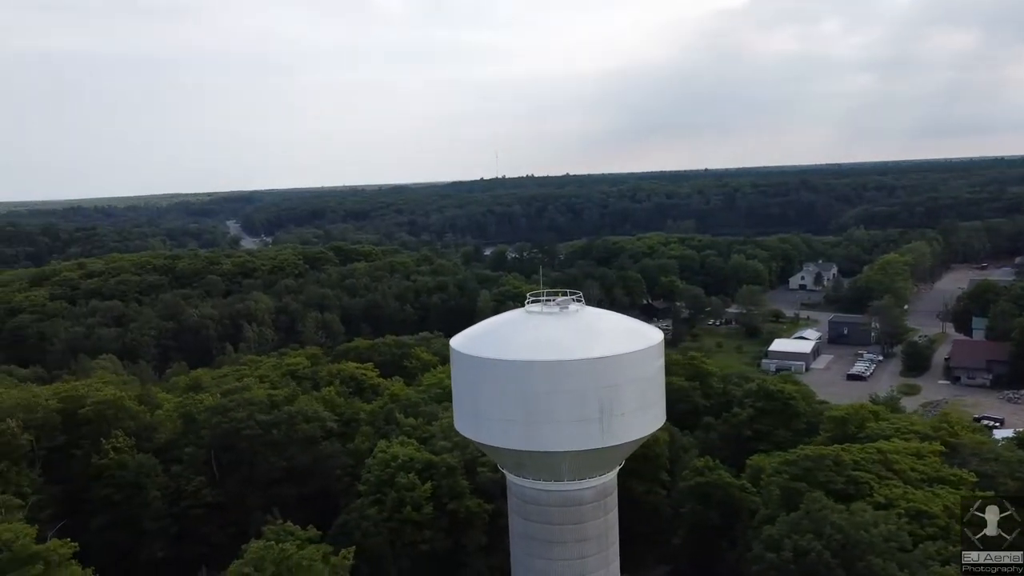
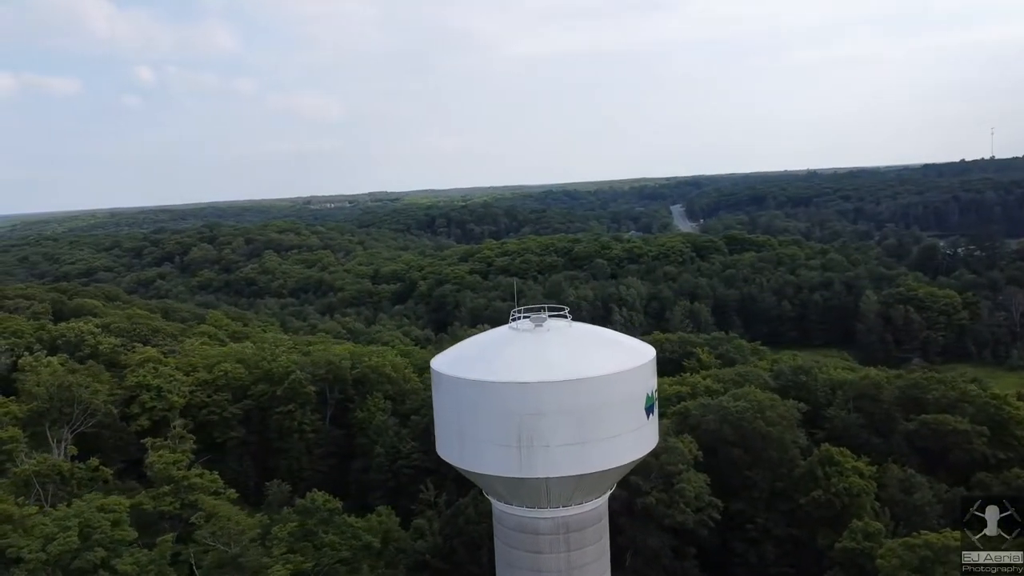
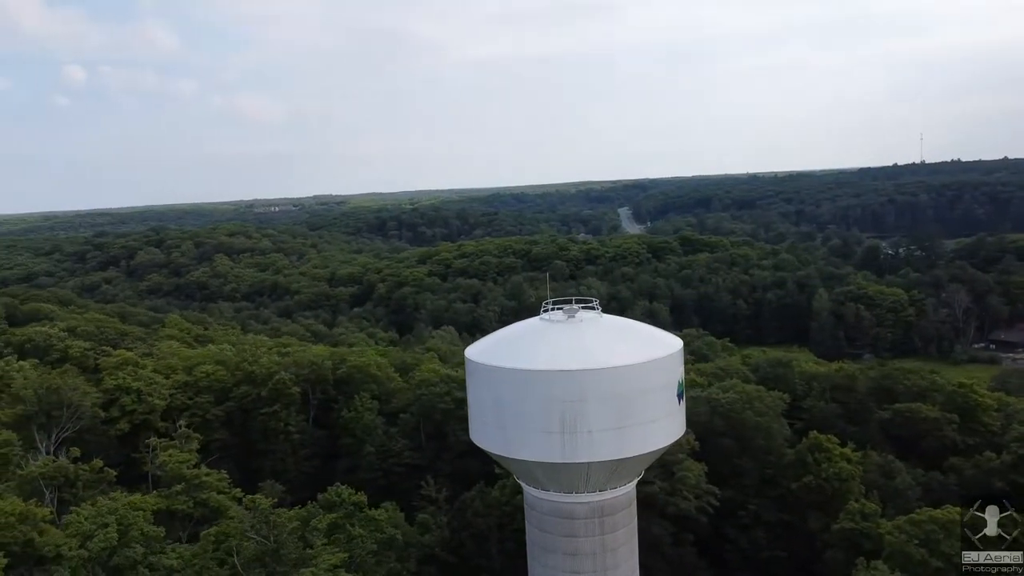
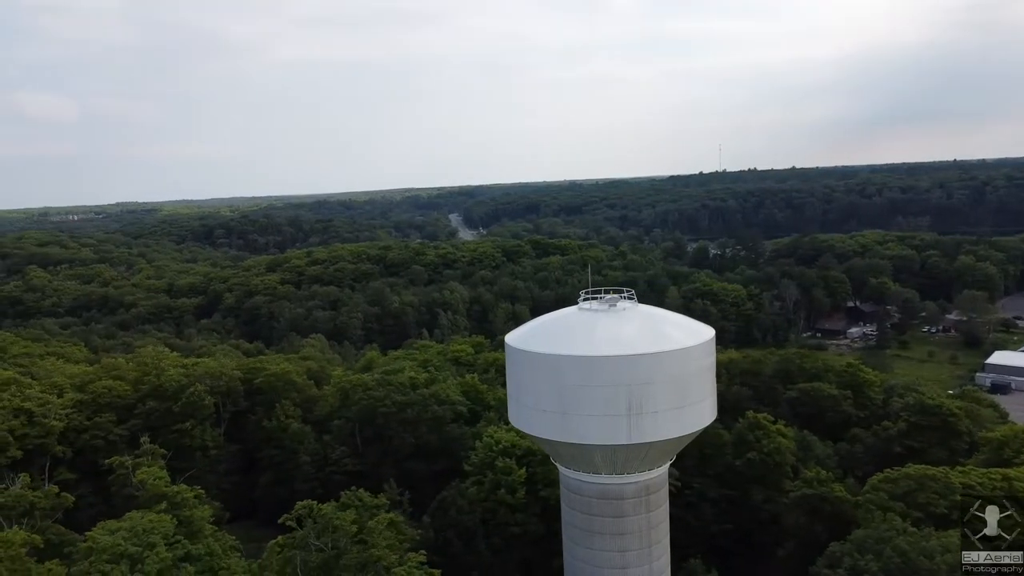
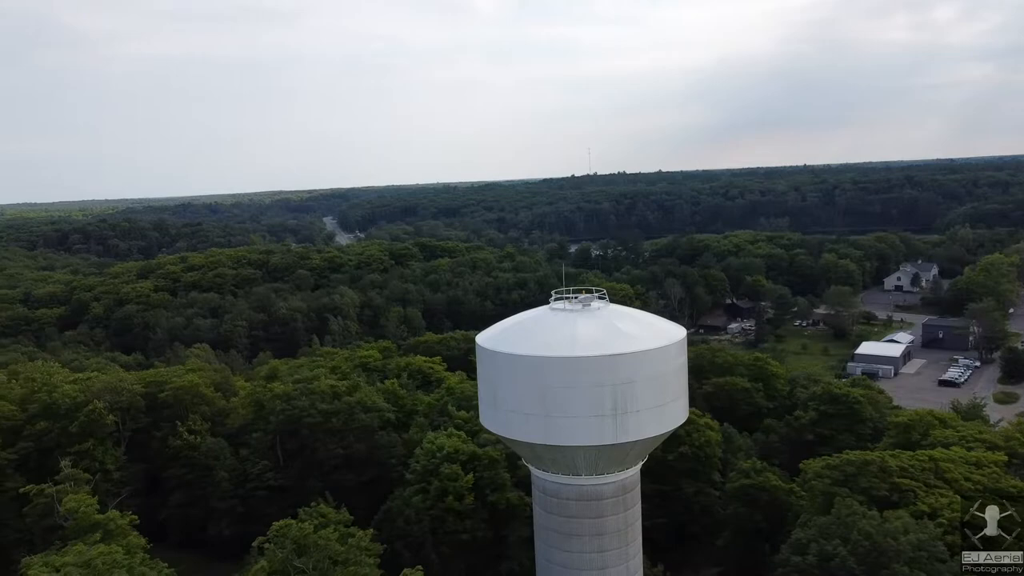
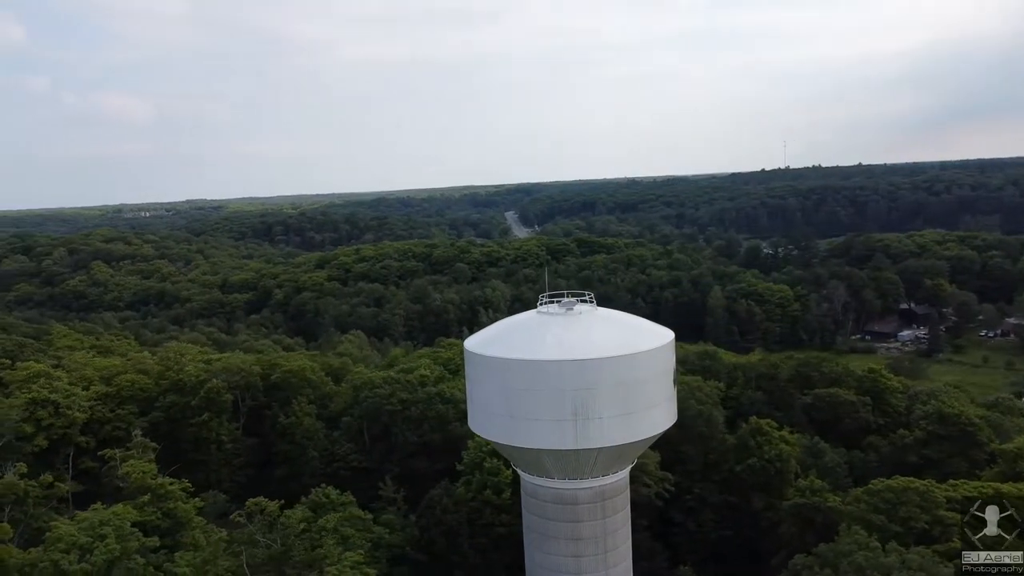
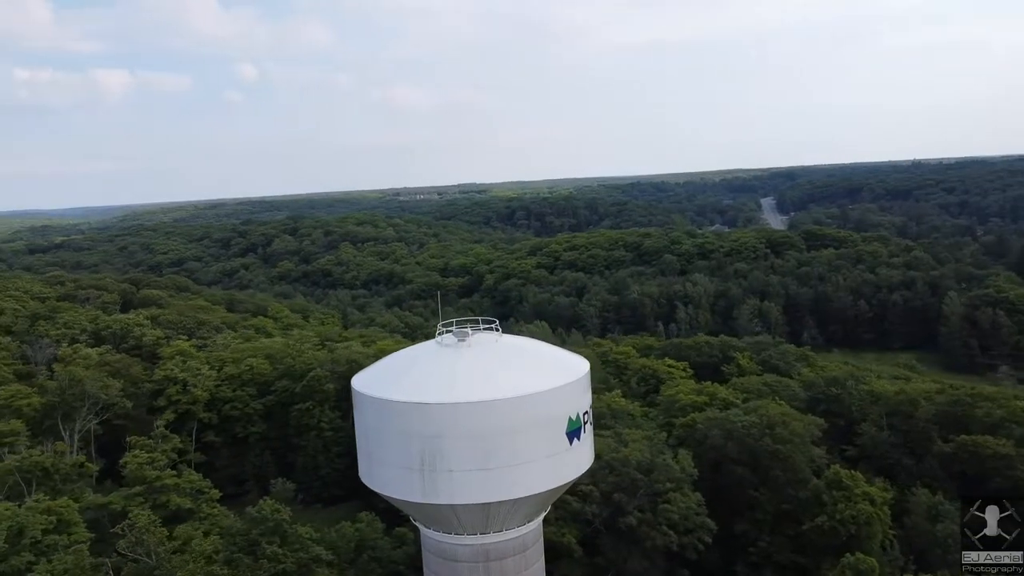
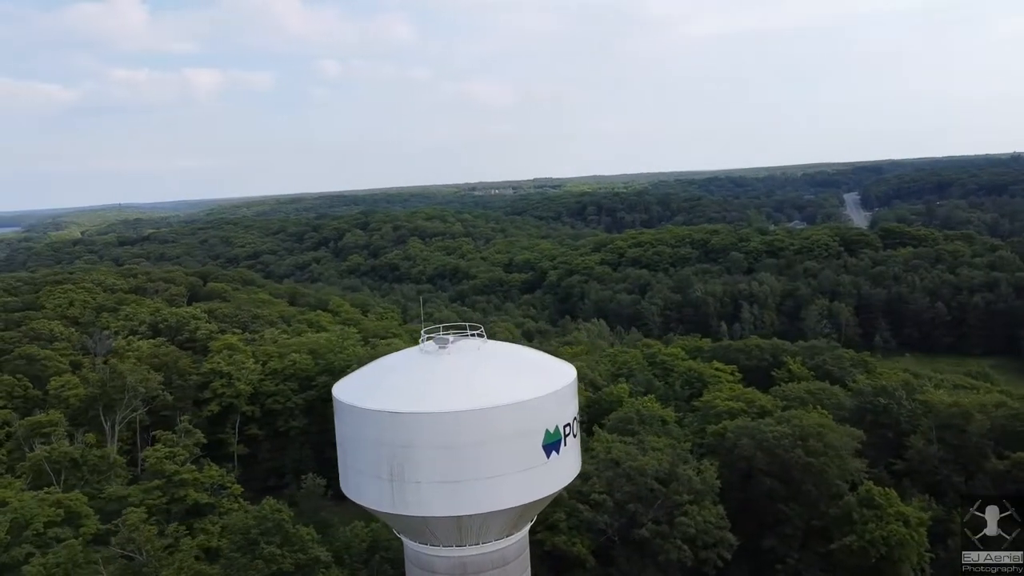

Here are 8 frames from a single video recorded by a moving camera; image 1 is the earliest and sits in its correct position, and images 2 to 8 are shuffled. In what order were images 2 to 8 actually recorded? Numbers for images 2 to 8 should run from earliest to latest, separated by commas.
5, 4, 6, 3, 2, 7, 8
